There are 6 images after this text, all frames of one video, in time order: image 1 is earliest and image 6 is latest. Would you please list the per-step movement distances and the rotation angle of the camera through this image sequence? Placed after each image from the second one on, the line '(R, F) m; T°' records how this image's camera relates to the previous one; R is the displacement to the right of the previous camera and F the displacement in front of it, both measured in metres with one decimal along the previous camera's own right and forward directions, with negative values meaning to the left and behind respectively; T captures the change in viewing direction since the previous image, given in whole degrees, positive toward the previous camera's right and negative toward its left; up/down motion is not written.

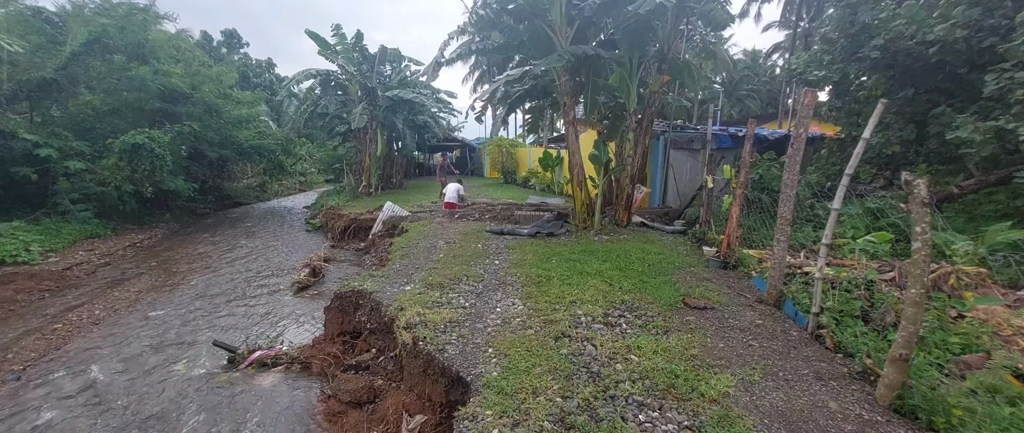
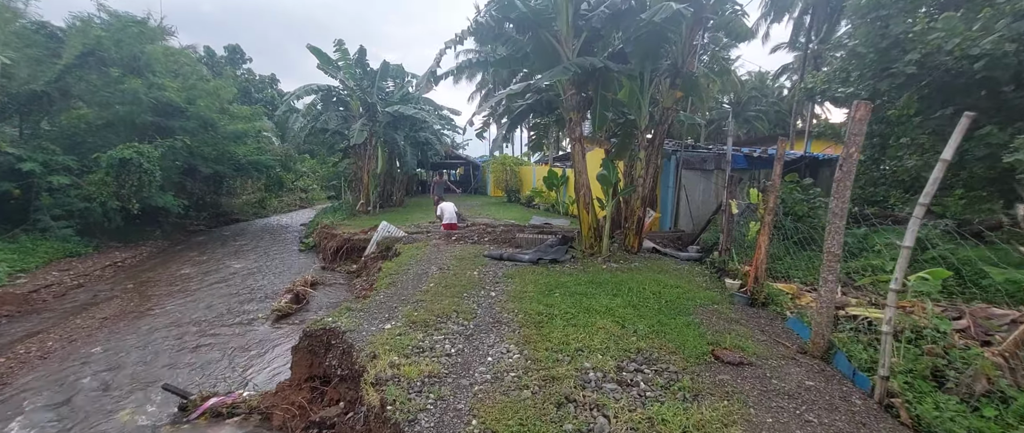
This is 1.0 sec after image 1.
(+0.1, +0.5) m; -1°
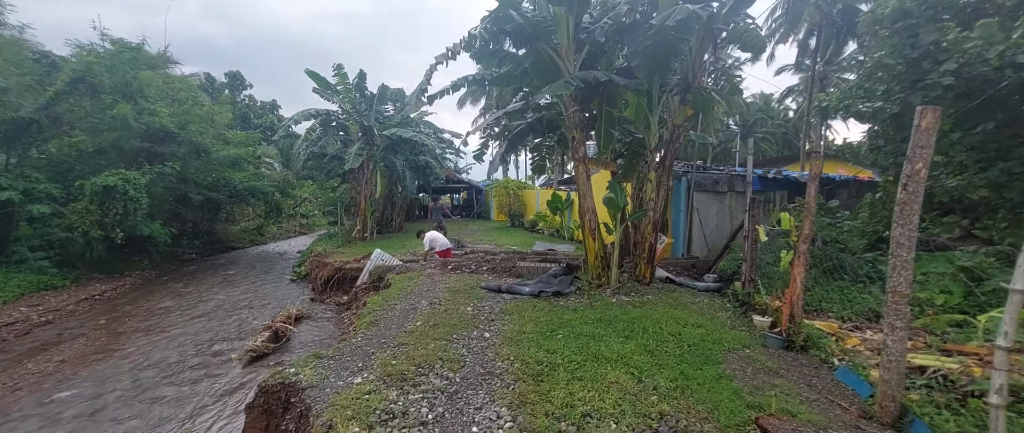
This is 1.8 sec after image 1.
(+0.1, +0.5) m; -1°
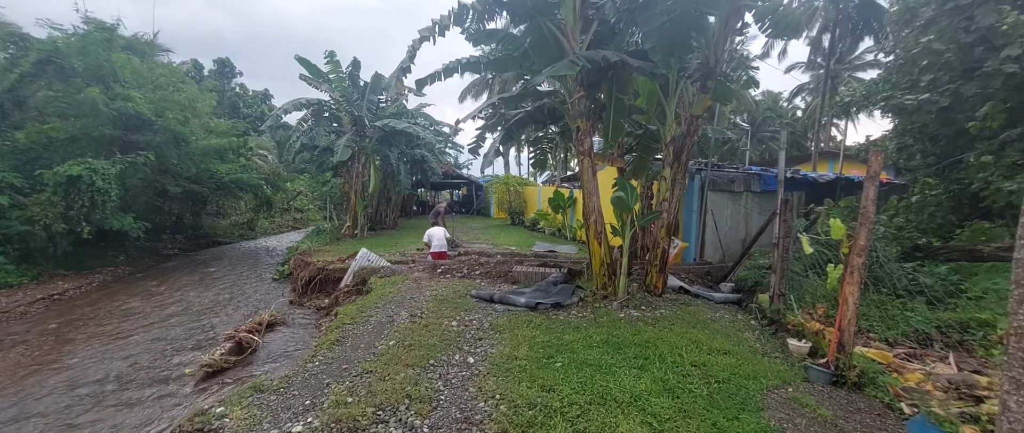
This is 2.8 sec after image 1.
(+0.1, +0.7) m; 0°
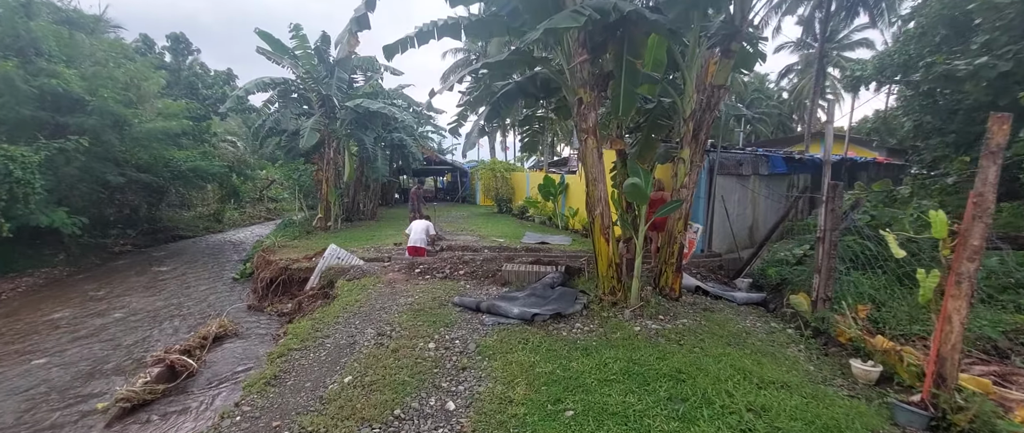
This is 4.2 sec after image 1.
(0.0, +0.9) m; +2°
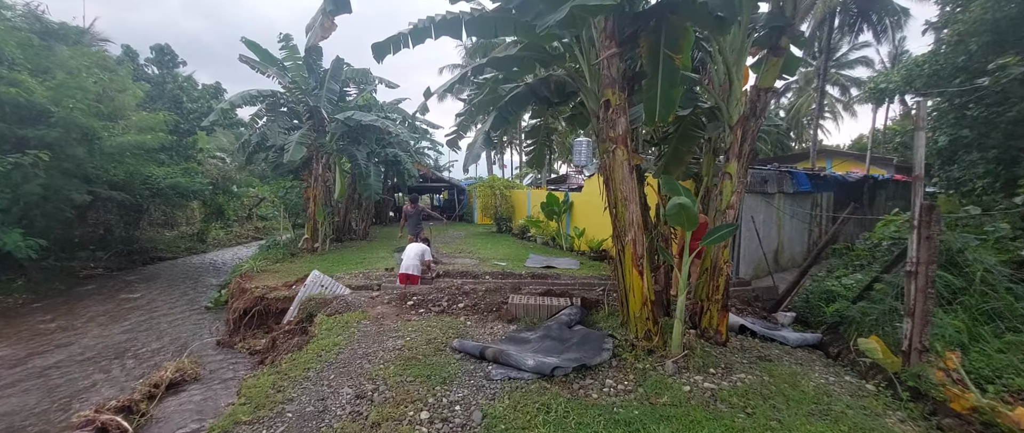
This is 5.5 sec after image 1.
(-0.1, +0.7) m; 0°
